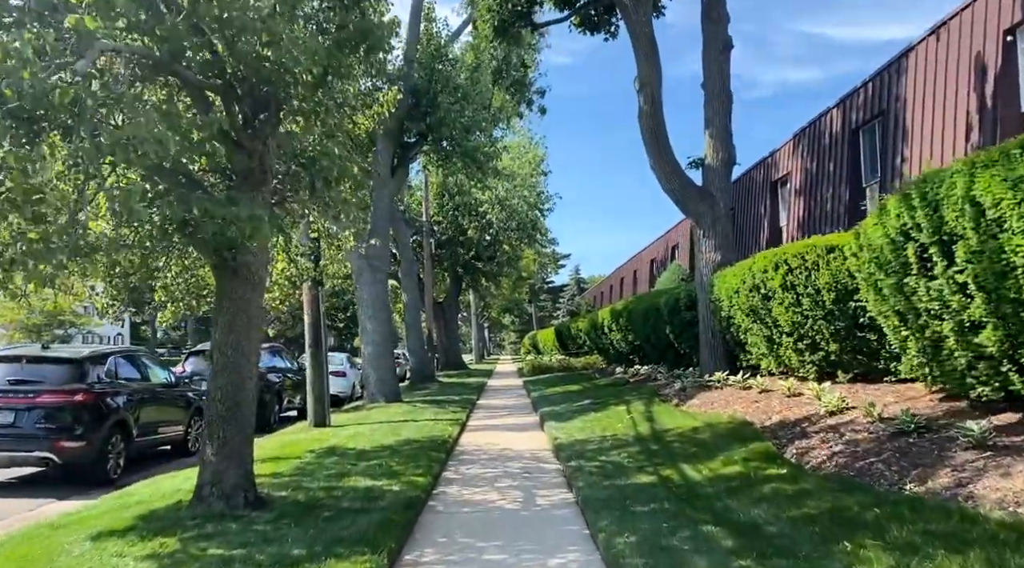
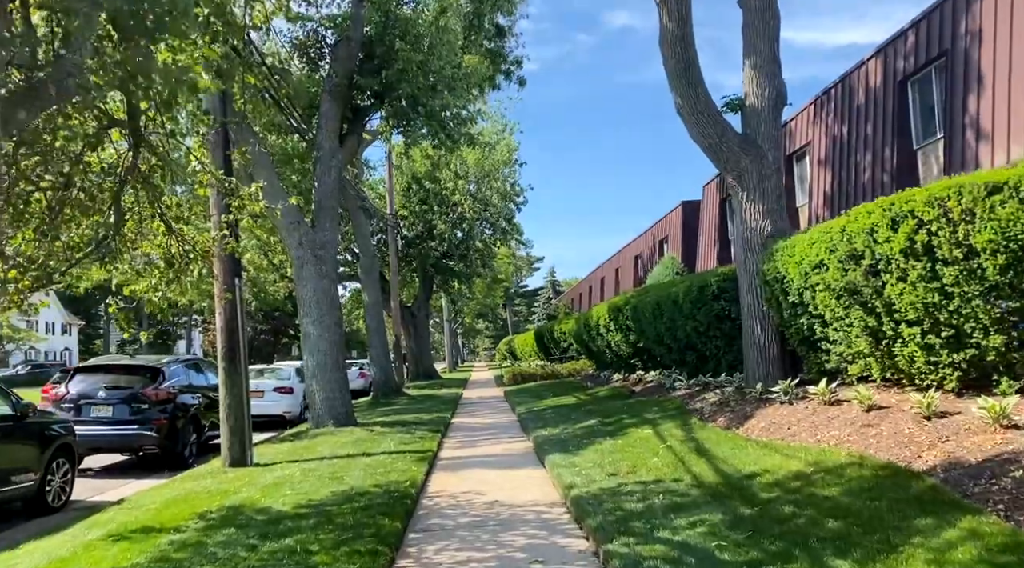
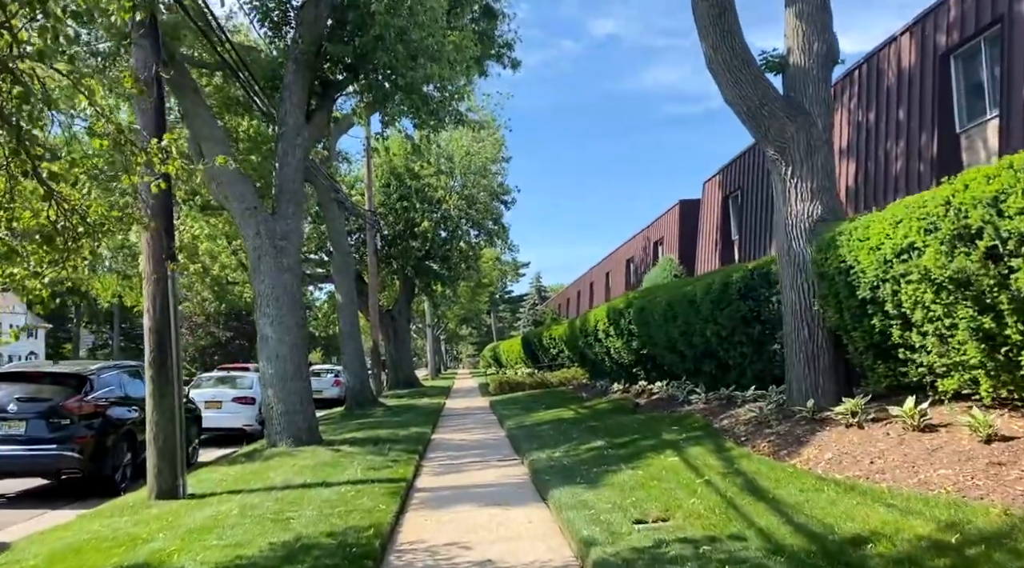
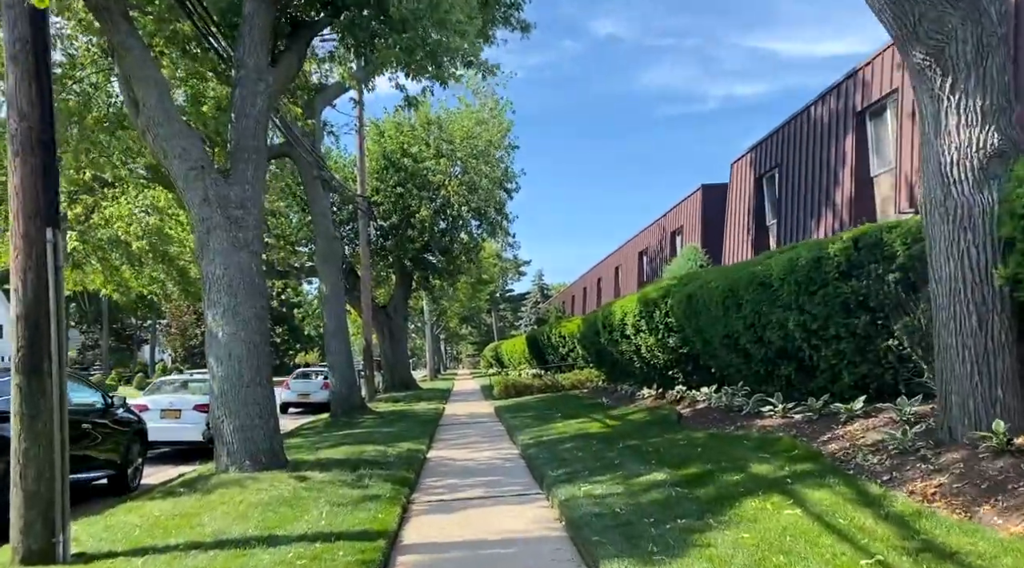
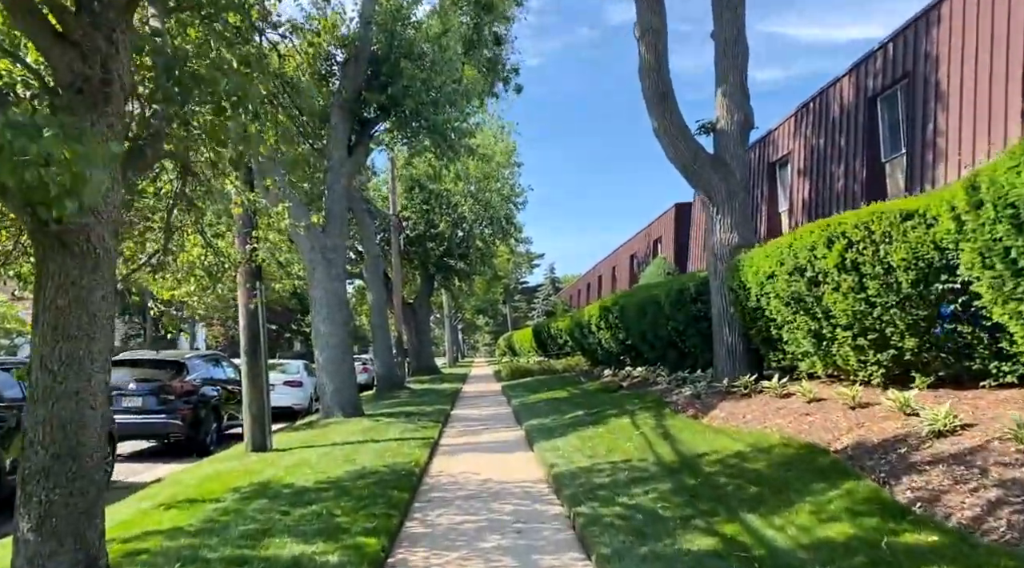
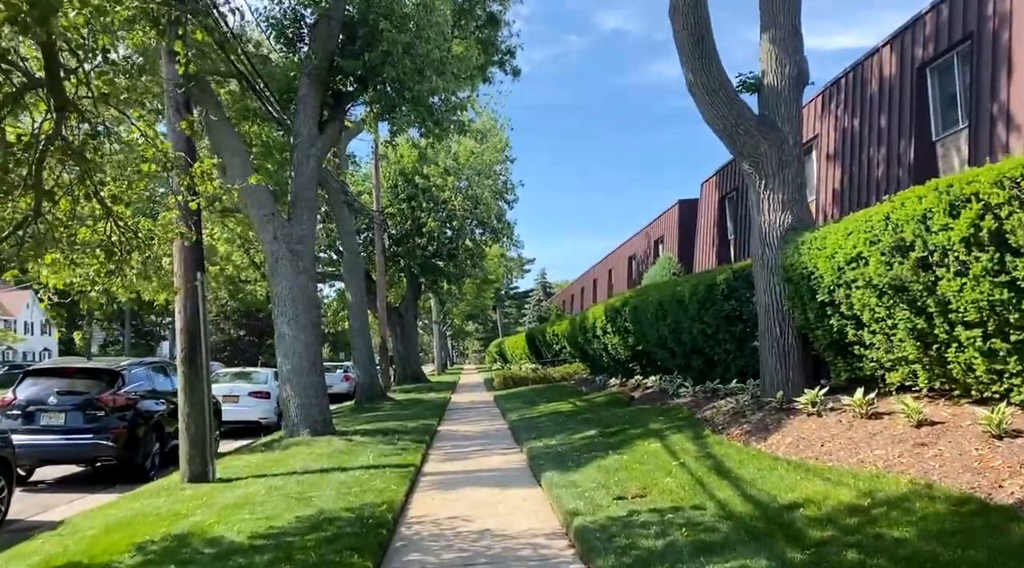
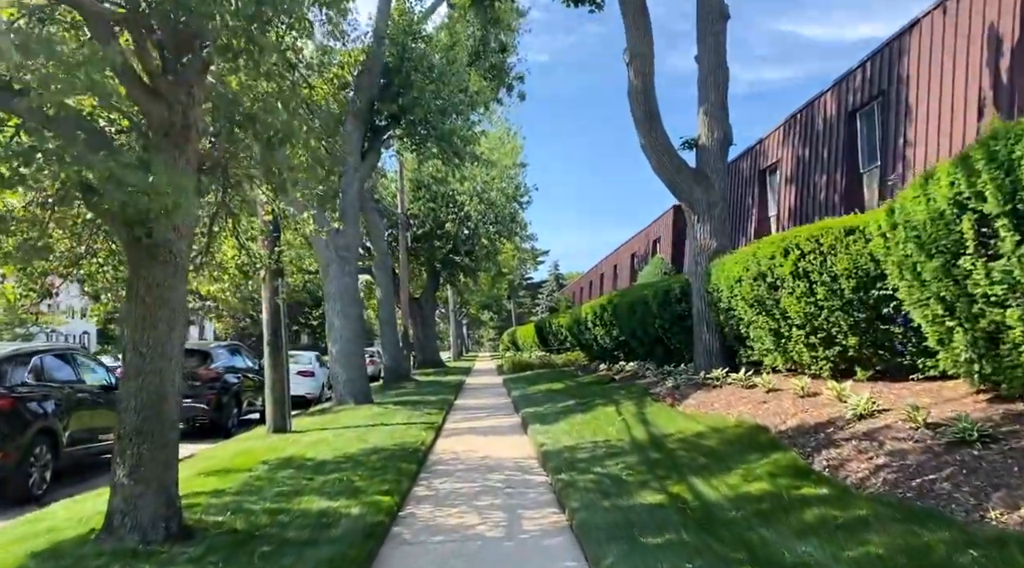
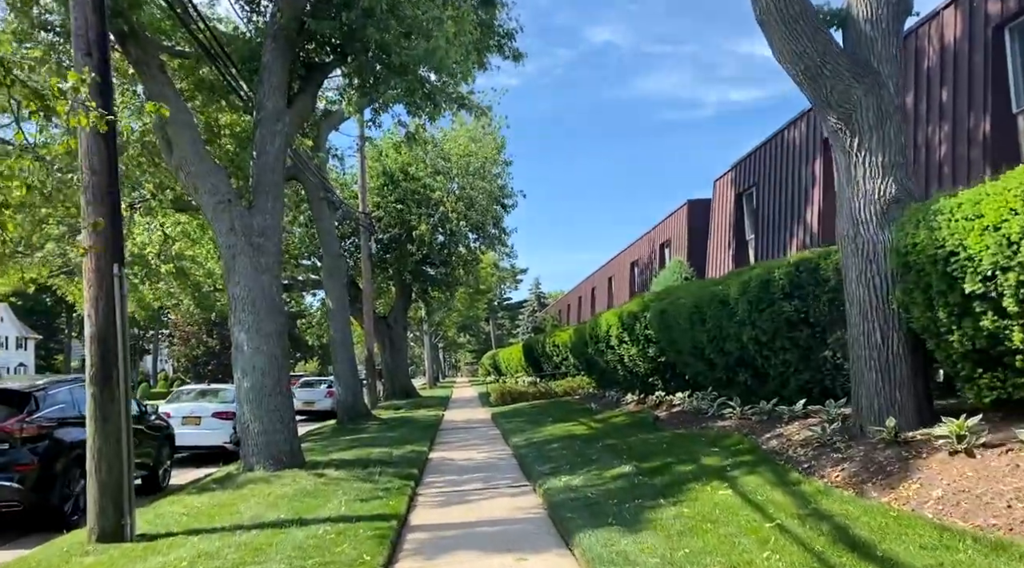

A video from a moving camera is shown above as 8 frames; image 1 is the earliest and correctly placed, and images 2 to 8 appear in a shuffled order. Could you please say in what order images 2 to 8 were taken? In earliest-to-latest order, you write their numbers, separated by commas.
7, 5, 2, 6, 3, 8, 4
